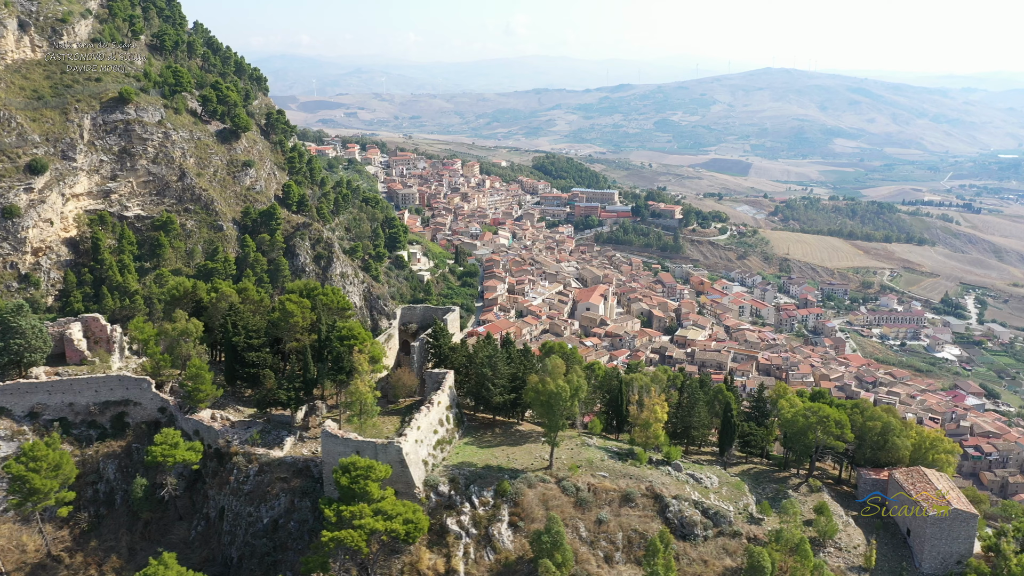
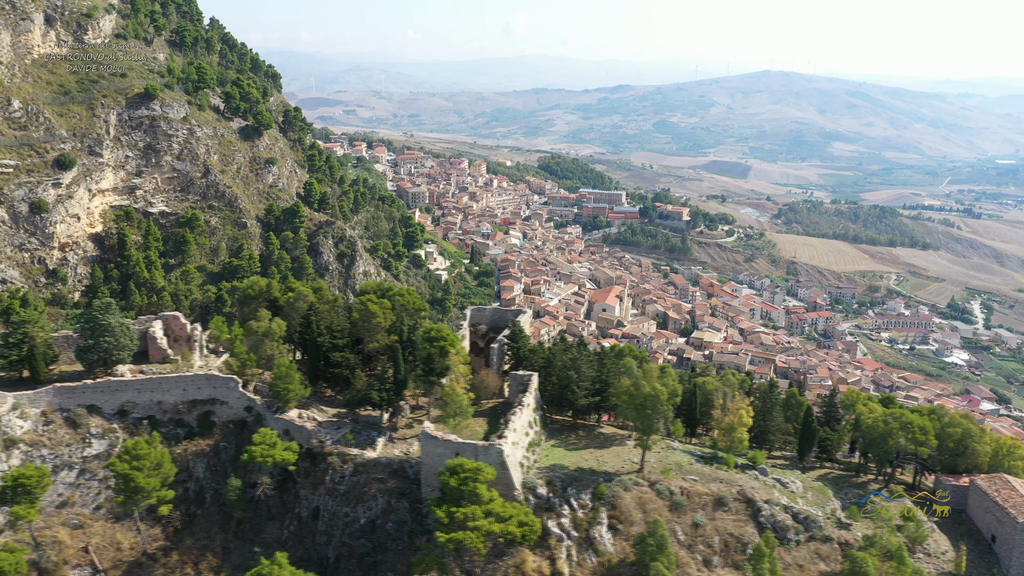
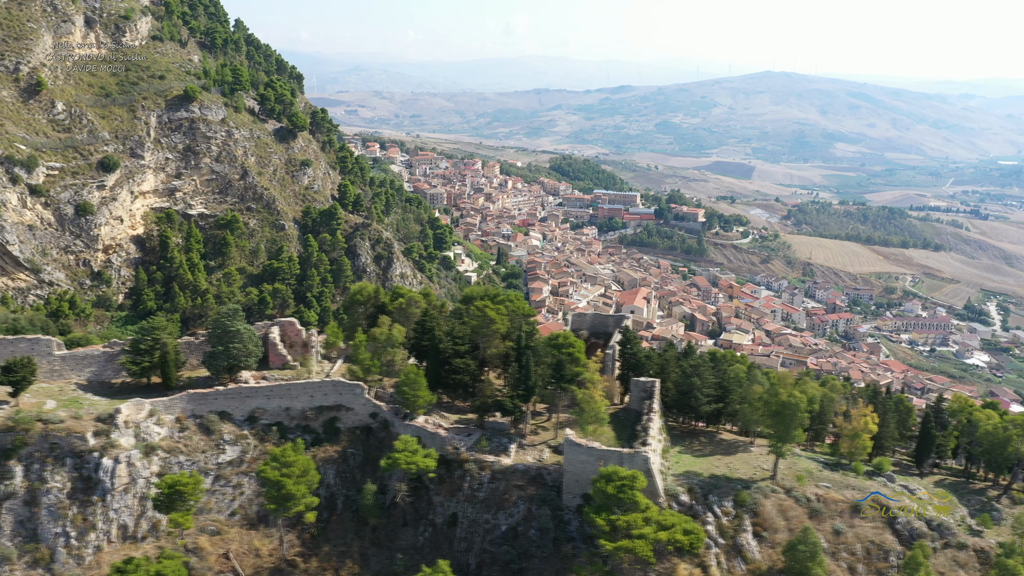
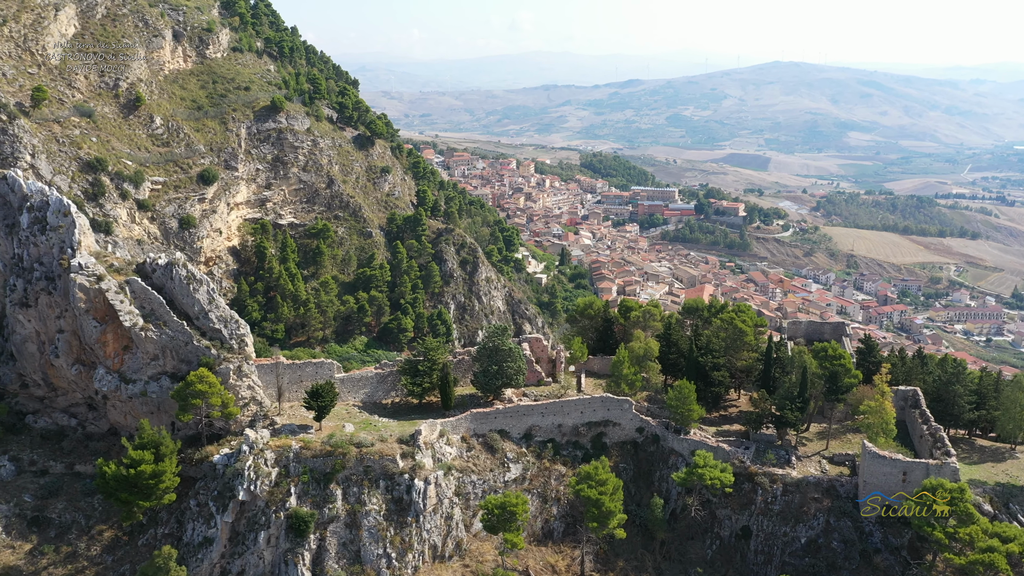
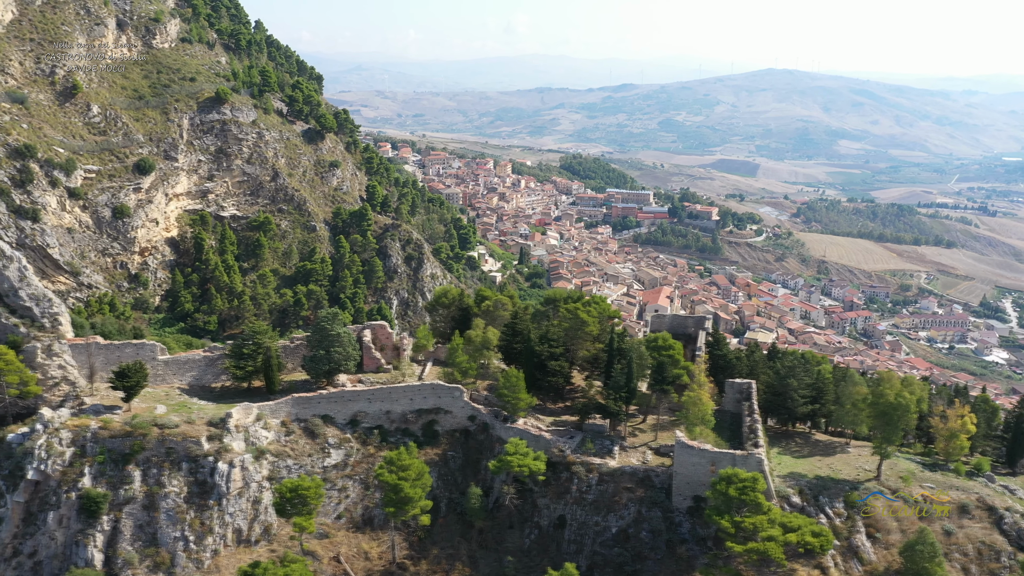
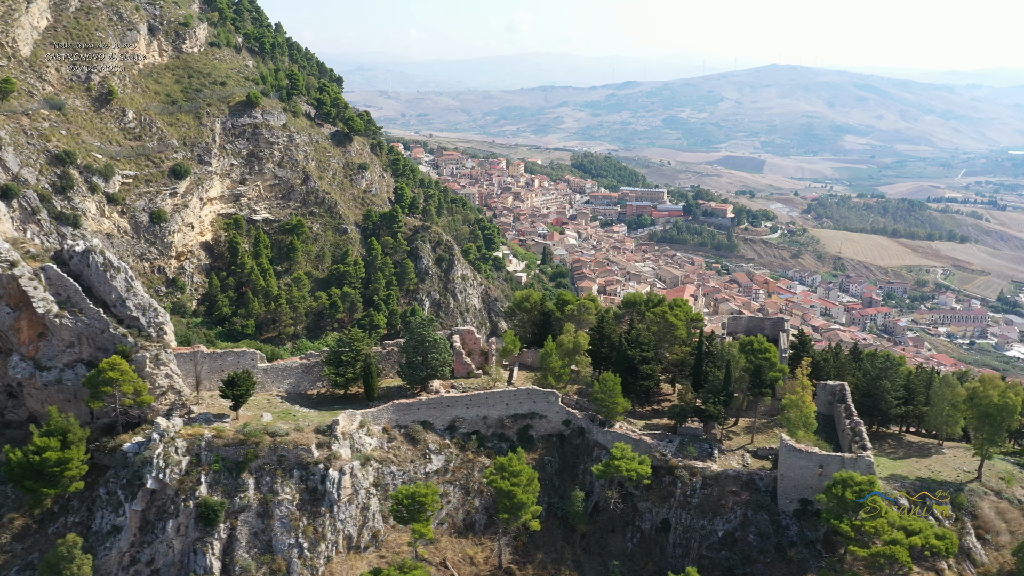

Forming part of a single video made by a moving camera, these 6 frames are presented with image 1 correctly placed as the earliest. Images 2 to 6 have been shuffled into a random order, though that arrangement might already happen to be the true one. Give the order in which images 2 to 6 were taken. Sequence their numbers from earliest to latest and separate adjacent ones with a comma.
2, 3, 5, 6, 4
